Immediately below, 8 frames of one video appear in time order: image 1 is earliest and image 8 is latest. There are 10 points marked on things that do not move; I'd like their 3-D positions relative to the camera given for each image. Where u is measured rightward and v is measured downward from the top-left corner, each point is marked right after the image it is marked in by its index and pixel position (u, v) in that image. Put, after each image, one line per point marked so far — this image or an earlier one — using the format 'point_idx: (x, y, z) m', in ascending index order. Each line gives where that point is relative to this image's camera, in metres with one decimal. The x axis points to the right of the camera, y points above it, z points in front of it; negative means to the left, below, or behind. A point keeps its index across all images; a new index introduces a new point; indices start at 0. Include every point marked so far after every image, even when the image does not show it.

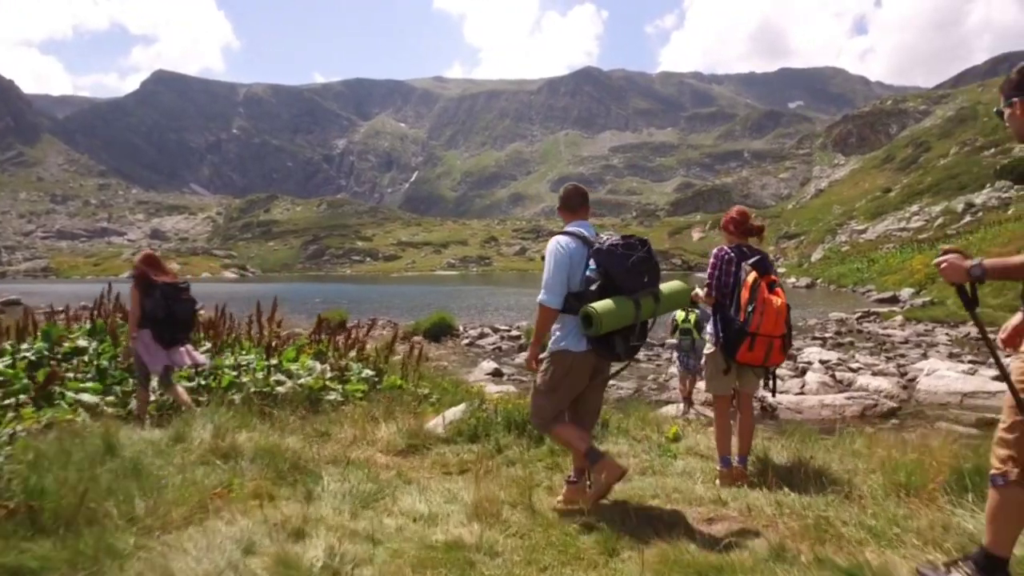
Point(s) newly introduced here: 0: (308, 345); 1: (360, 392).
0: (-5.5, -1.5, +19.1) m
1: (-3.5, -2.4, +16.0) m
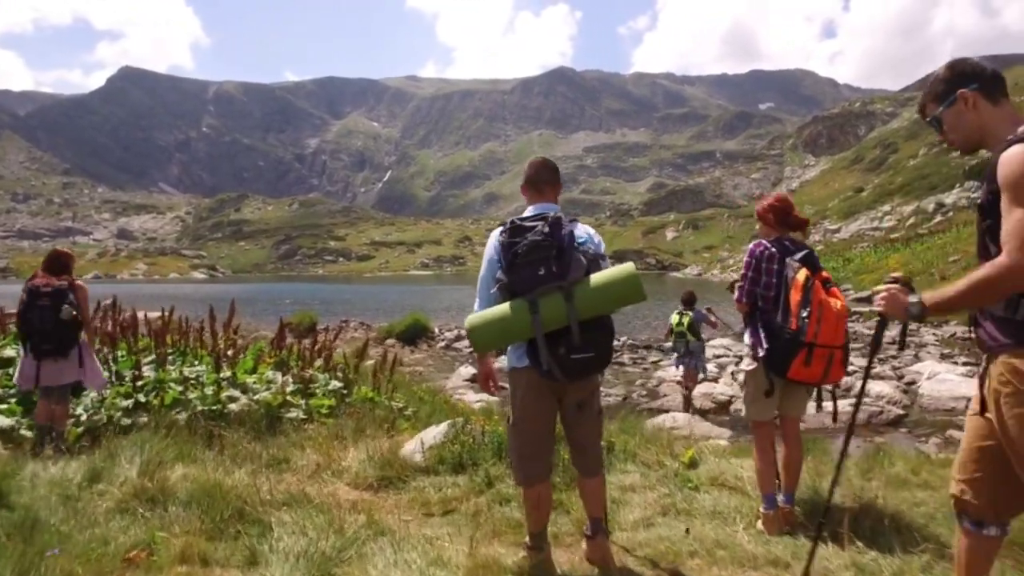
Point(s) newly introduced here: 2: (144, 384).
0: (-5.9, -1.6, +17.1) m
1: (-3.7, -2.4, +14.1) m
2: (-6.8, -1.7, +12.9) m
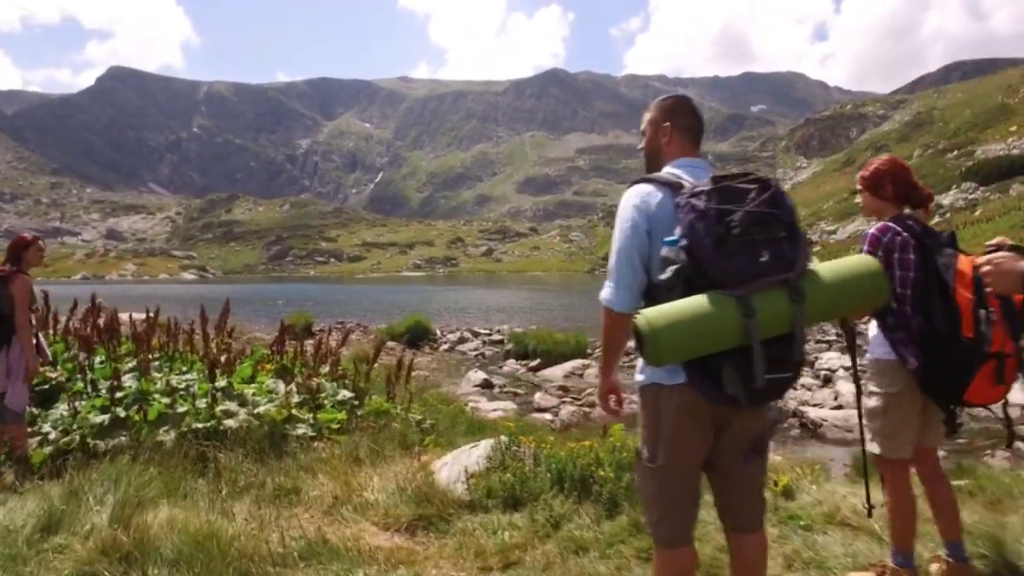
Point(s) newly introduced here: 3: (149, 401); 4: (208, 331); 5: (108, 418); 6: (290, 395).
0: (-5.2, -1.5, +15.1) m
1: (-3.0, -2.3, +12.2) m
2: (-6.0, -1.7, +11.0) m
3: (-5.6, -1.7, +10.9) m
4: (-6.1, -0.9, +14.3) m
5: (-5.9, -1.9, +10.3) m
6: (-3.9, -2.0, +12.7) m
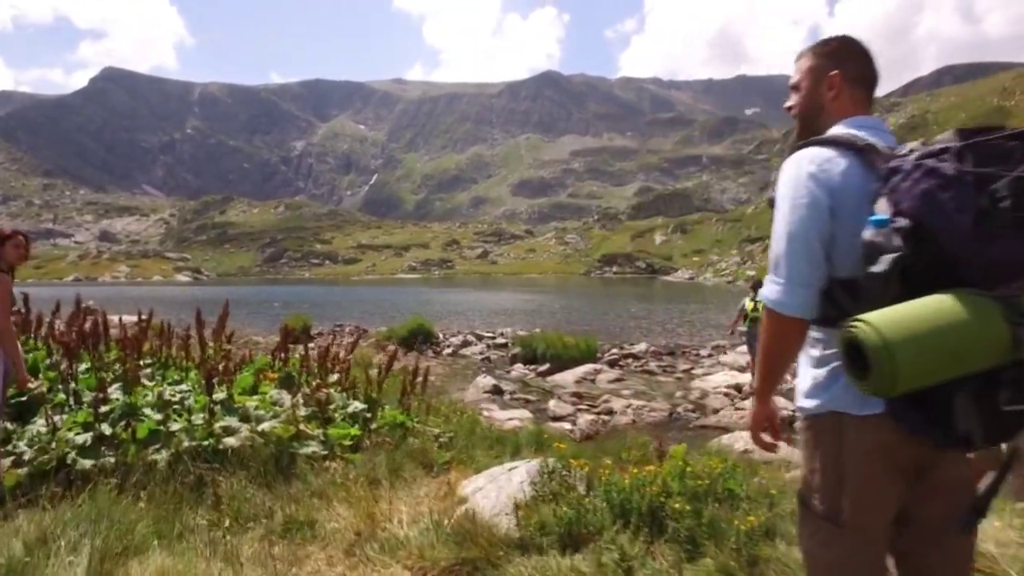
0: (-4.7, -1.5, +13.8) m
1: (-2.5, -2.3, +10.9) m
2: (-5.5, -1.7, +9.7) m
3: (-5.1, -1.7, +9.6) m
4: (-5.6, -0.9, +13.0) m
5: (-5.4, -1.9, +9.0) m
6: (-3.4, -2.0, +11.4) m
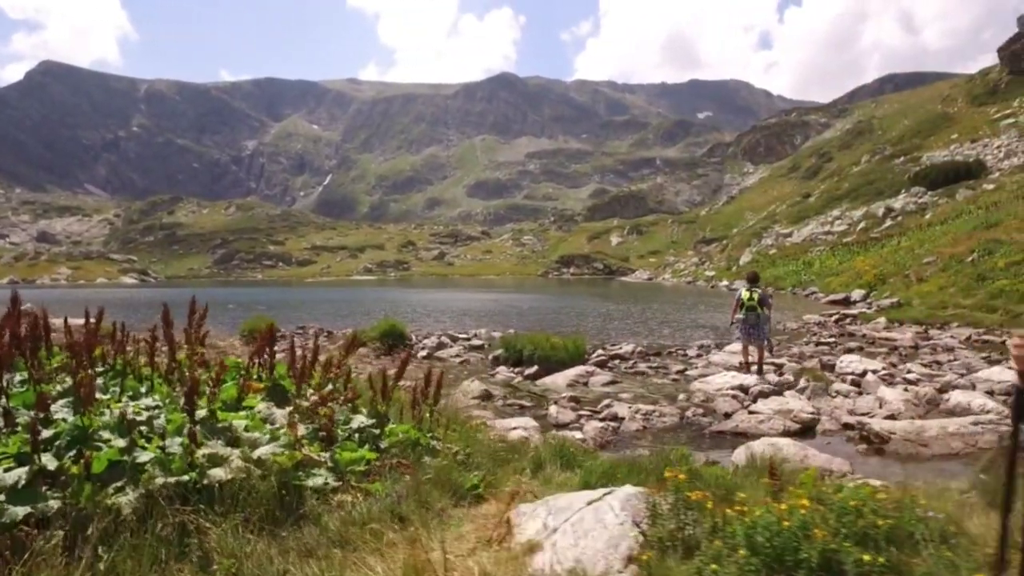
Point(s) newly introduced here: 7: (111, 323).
0: (-4.3, -1.4, +11.6) m
1: (-1.9, -2.2, +8.8) m
2: (-4.8, -1.5, +7.4) m
3: (-4.3, -1.6, +7.3) m
4: (-5.1, -0.7, +10.7) m
5: (-4.6, -1.8, +6.7) m
6: (-2.8, -1.8, +9.3) m
7: (-7.3, -0.7, +12.8) m
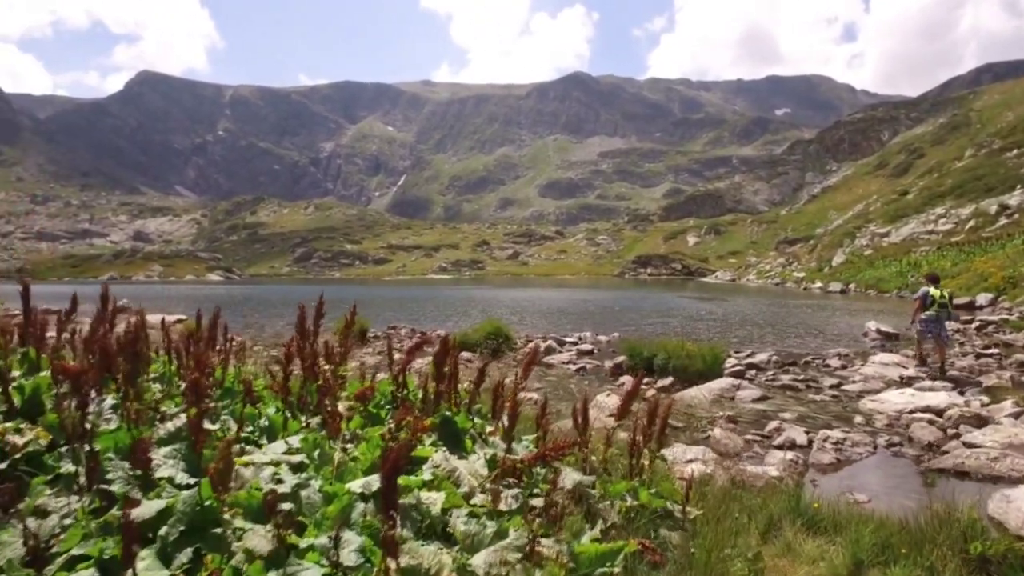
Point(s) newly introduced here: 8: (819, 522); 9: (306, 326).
0: (-1.3, -1.3, +8.6) m
1: (+0.8, -2.2, +5.6) m
2: (-2.2, -1.5, +4.5) m
3: (-1.8, -1.6, +4.3) m
4: (-2.2, -0.7, +7.8) m
5: (-2.1, -1.7, +3.8) m
6: (0.0, -1.8, +6.1) m
7: (-4.2, -0.6, +10.1) m
8: (+4.5, -3.4, +10.2) m
9: (-2.3, -0.5, +7.8) m
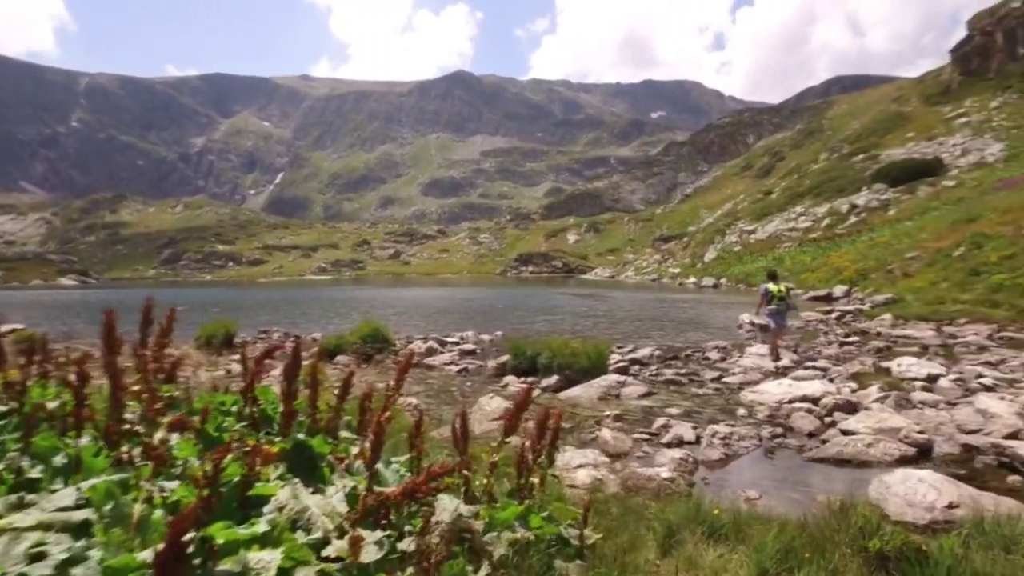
0: (-2.6, -1.3, +7.1) m
1: (0.0, -2.1, +4.5) m
2: (-2.9, -1.5, +2.9) m
3: (-2.4, -1.5, +2.8) m
4: (-3.4, -0.7, +6.2) m
5: (-2.7, -1.7, +2.3) m
6: (-1.0, -1.8, +4.9) m
7: (-5.7, -0.6, +8.1) m
8: (+2.8, -3.3, +9.6) m
9: (-3.5, -0.5, +6.2) m
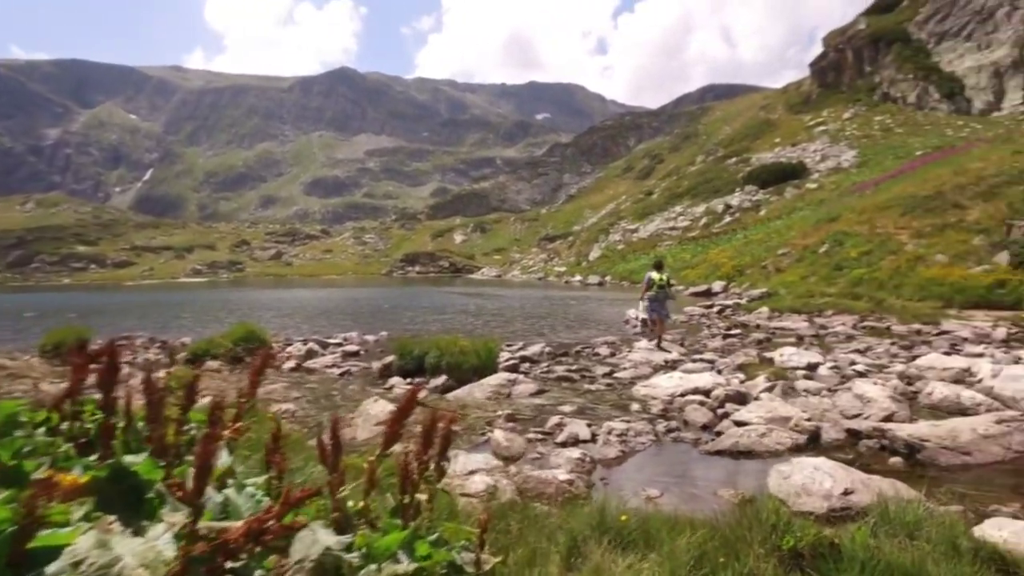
0: (-3.6, -1.2, +5.5) m
1: (-0.6, -2.0, +3.3) m
2: (-3.2, -1.3, +1.3) m
3: (-2.7, -1.4, +1.3) m
4: (-4.2, -0.6, +4.4) m
5: (-2.9, -1.6, +0.7) m
6: (-1.6, -1.6, +3.6) m
7: (-6.8, -0.5, +6.0) m
8: (+1.4, -3.1, +8.8) m
9: (-4.3, -0.4, +4.5) m
